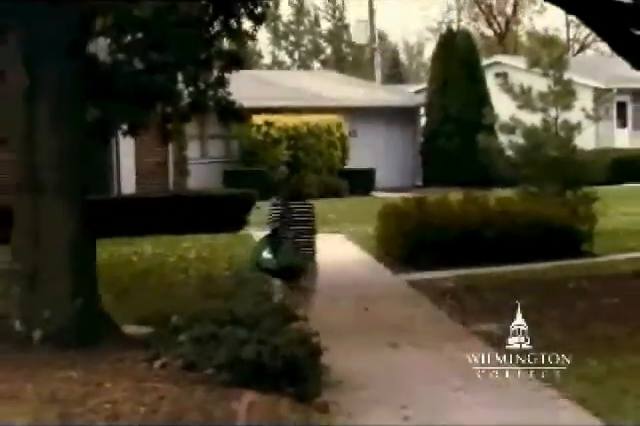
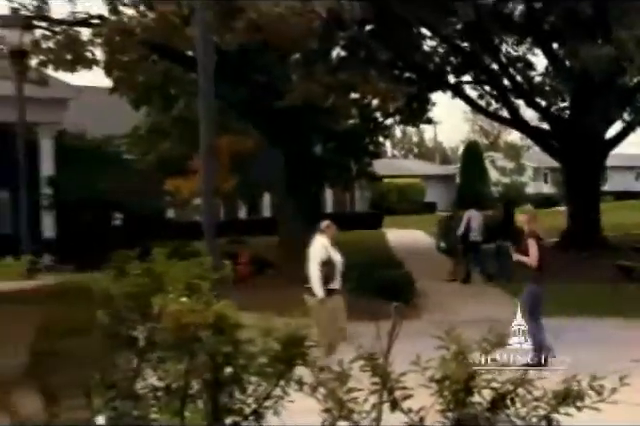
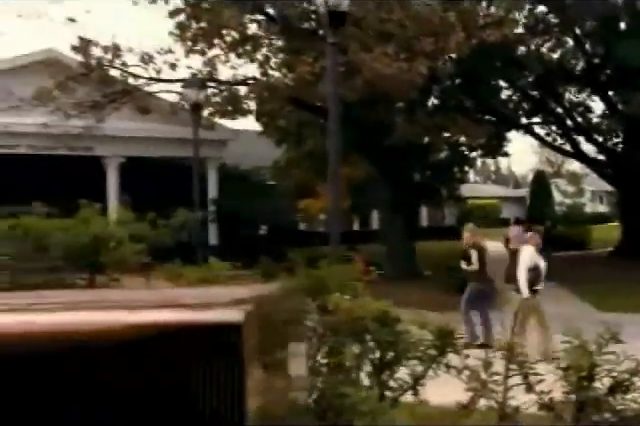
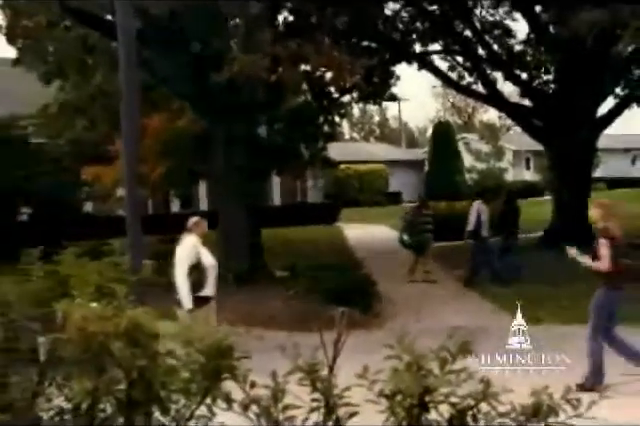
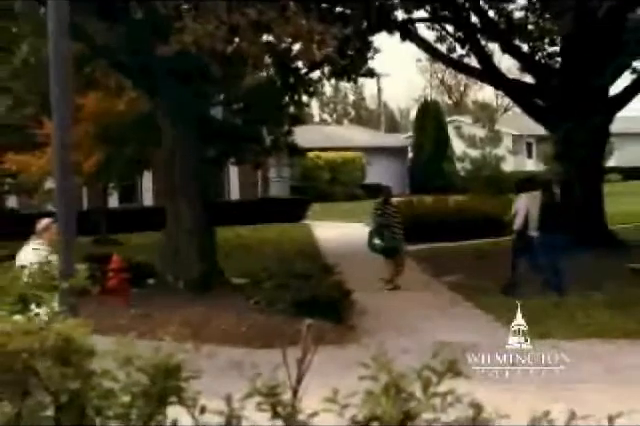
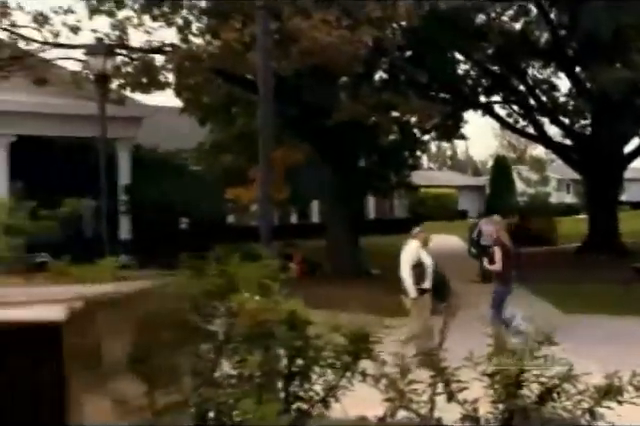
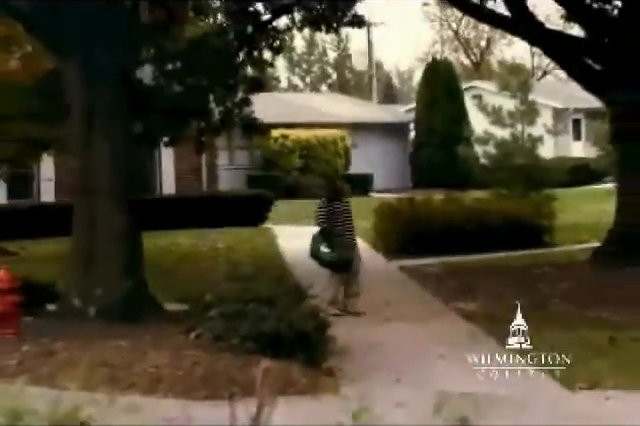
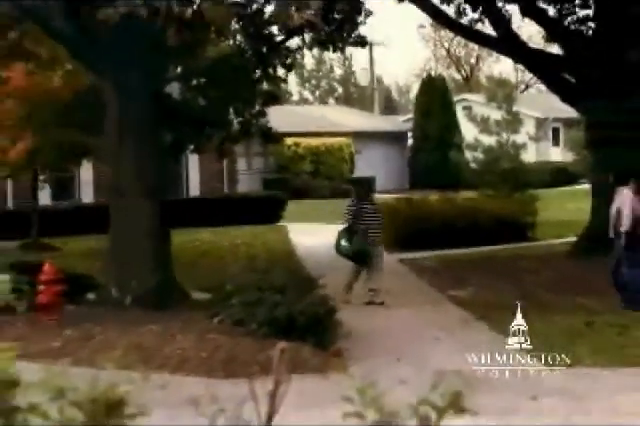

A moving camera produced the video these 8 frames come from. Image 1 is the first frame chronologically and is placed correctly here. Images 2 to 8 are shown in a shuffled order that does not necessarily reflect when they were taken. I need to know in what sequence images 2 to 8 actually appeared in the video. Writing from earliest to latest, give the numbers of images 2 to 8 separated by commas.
7, 8, 5, 4, 2, 6, 3
